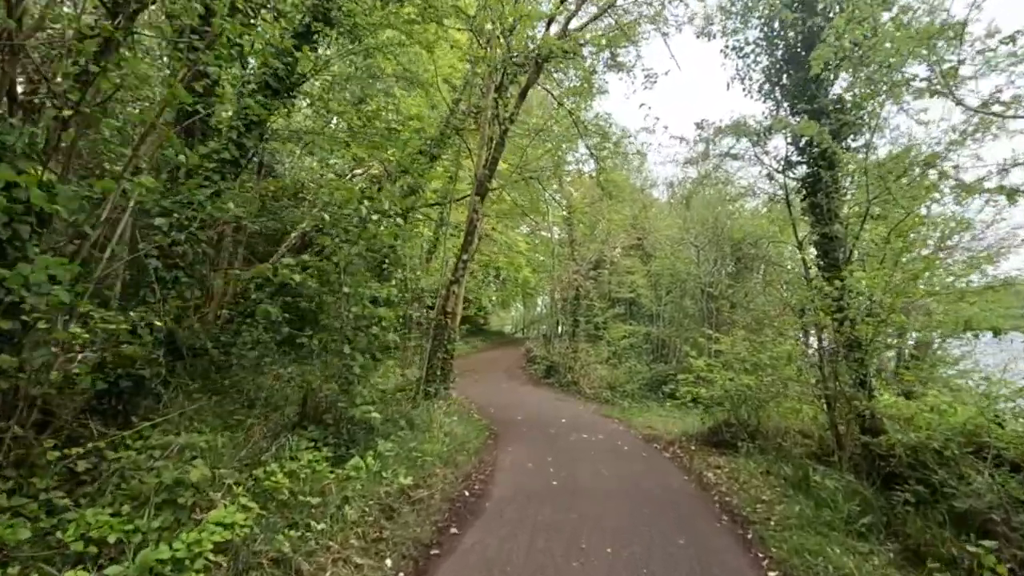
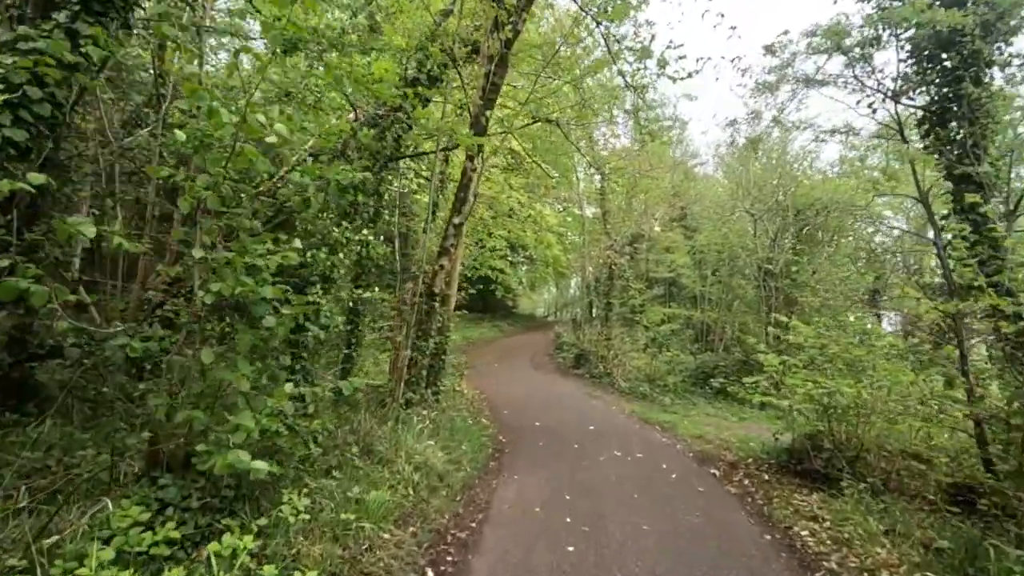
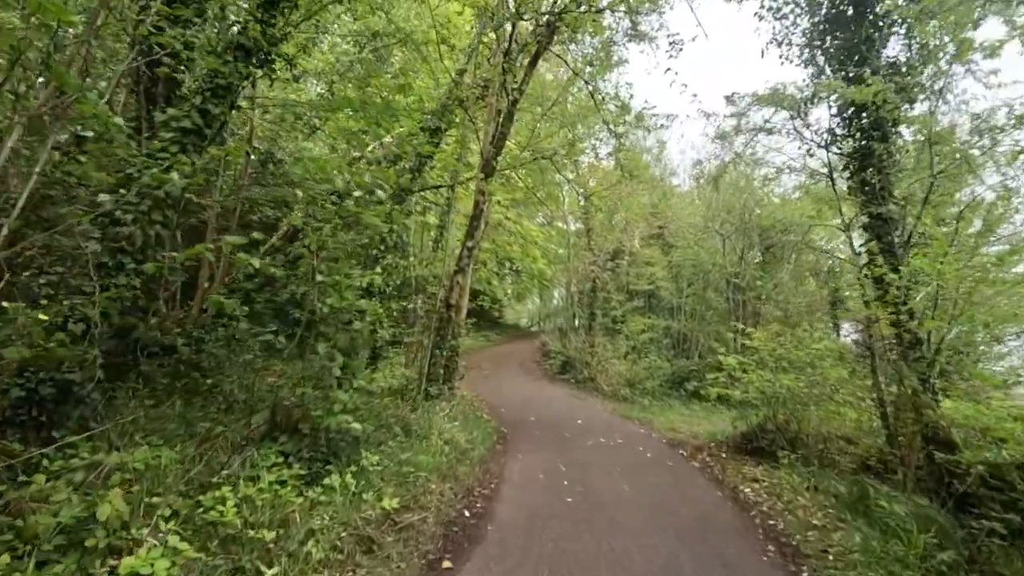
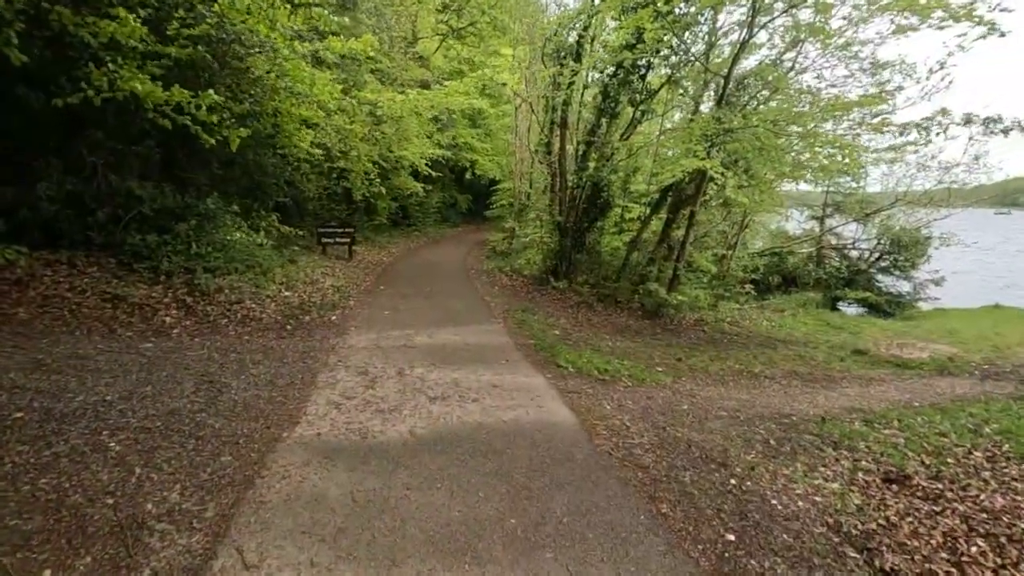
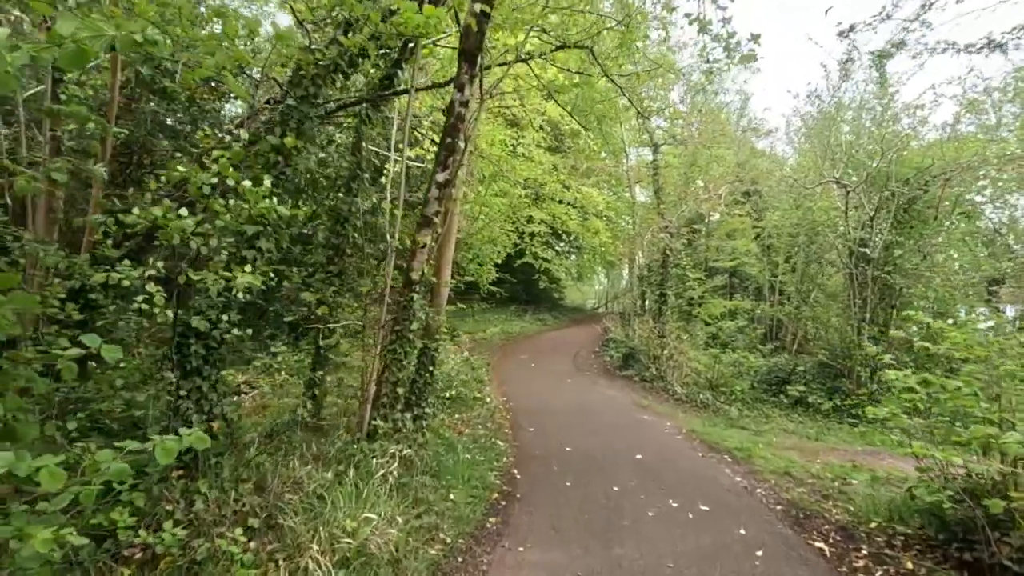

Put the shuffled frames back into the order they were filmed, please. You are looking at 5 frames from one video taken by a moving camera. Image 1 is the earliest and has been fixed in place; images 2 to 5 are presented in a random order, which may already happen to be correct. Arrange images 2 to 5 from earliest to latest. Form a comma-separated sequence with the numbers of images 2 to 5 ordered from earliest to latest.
3, 2, 5, 4
